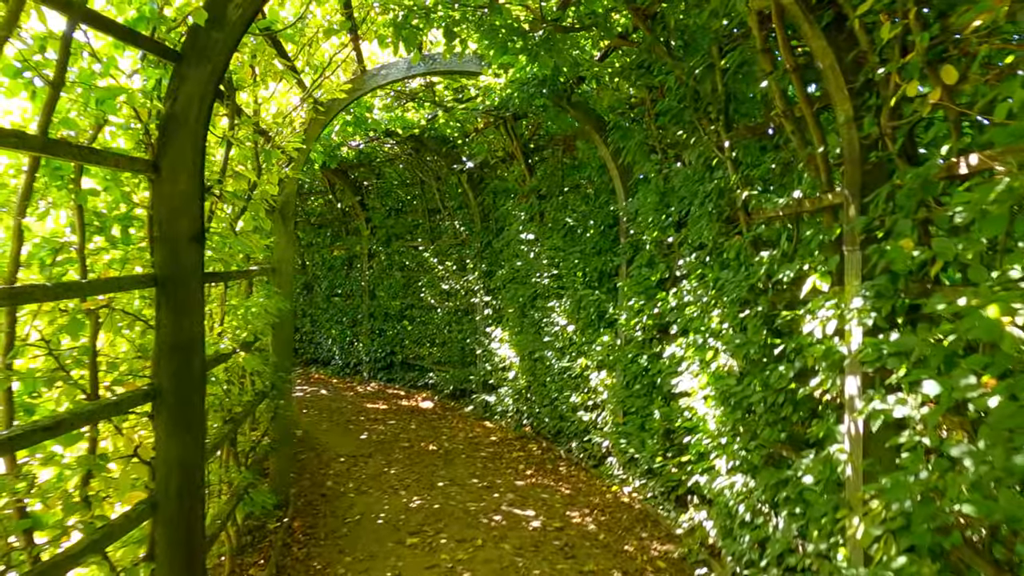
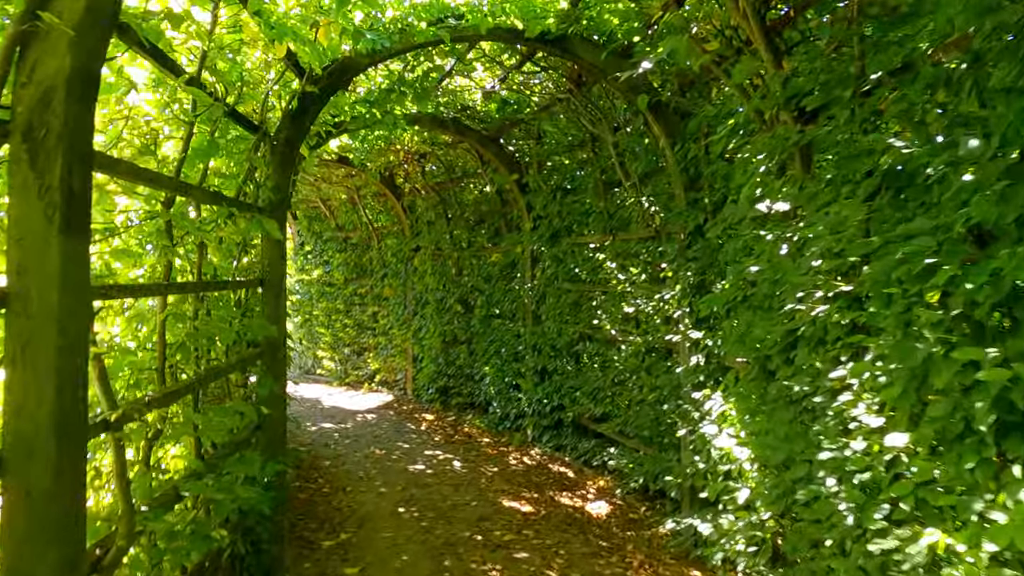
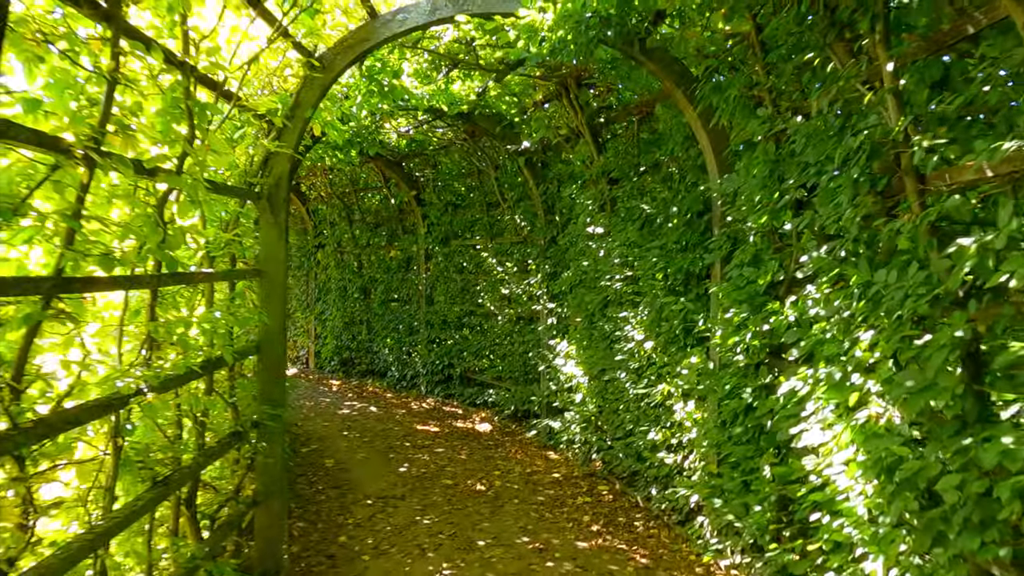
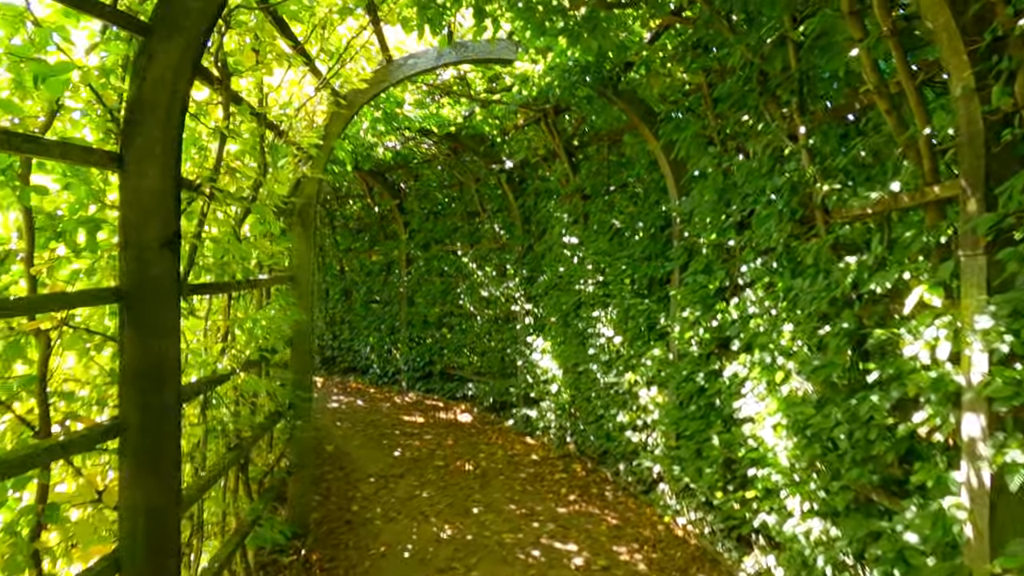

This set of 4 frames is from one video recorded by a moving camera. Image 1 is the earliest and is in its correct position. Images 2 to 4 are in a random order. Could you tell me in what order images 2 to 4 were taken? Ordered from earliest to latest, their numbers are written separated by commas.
4, 3, 2
